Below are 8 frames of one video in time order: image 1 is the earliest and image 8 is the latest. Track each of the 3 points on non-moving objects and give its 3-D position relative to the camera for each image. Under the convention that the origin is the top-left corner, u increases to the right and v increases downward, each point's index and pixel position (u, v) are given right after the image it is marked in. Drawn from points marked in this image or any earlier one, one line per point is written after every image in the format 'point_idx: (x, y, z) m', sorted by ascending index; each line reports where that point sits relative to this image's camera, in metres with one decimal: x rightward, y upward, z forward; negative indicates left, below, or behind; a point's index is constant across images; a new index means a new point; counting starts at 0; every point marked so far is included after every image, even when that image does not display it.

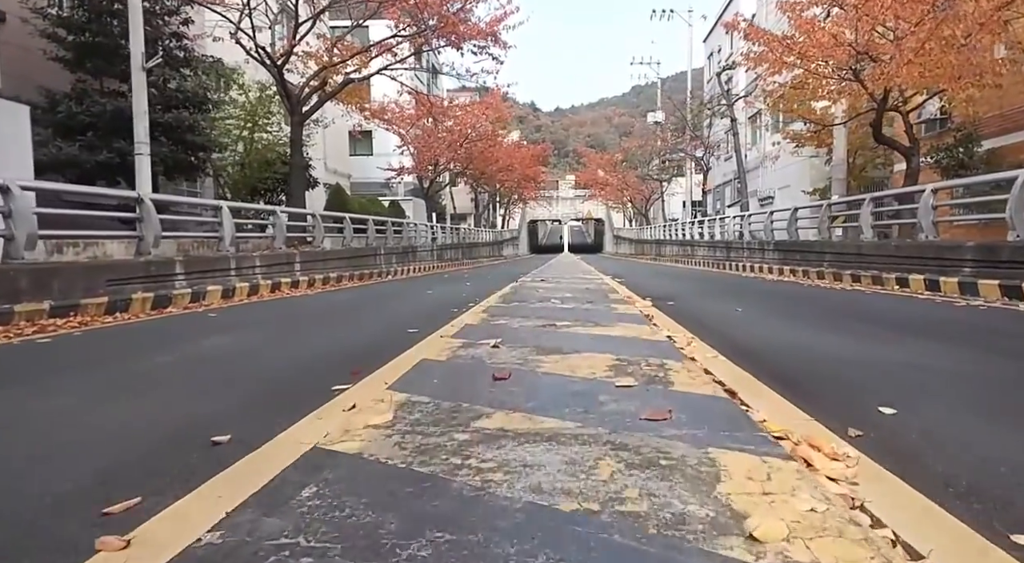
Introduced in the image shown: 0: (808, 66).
0: (+6.3, +4.6, +12.8) m
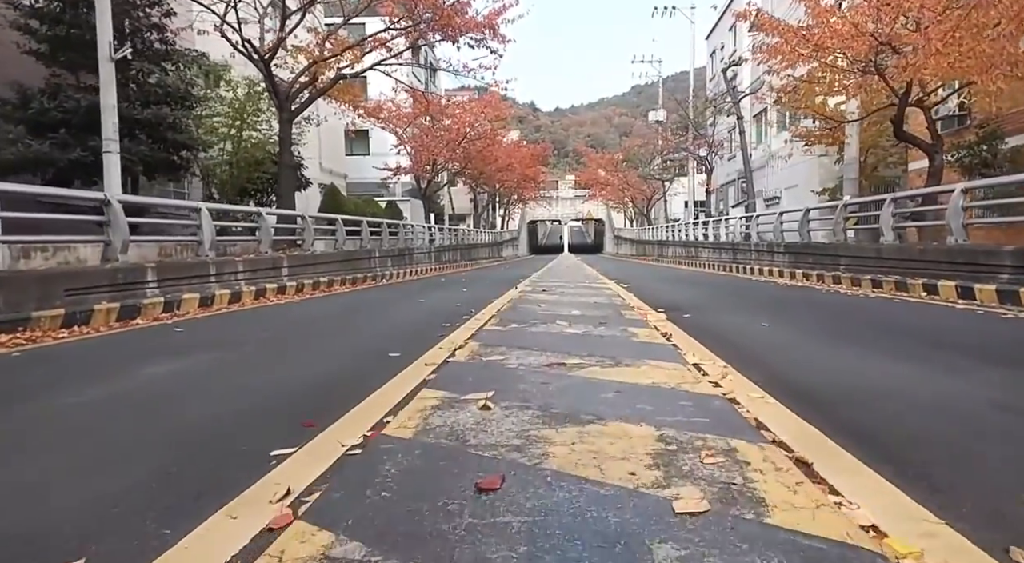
0: (+6.2, +4.5, +12.1) m
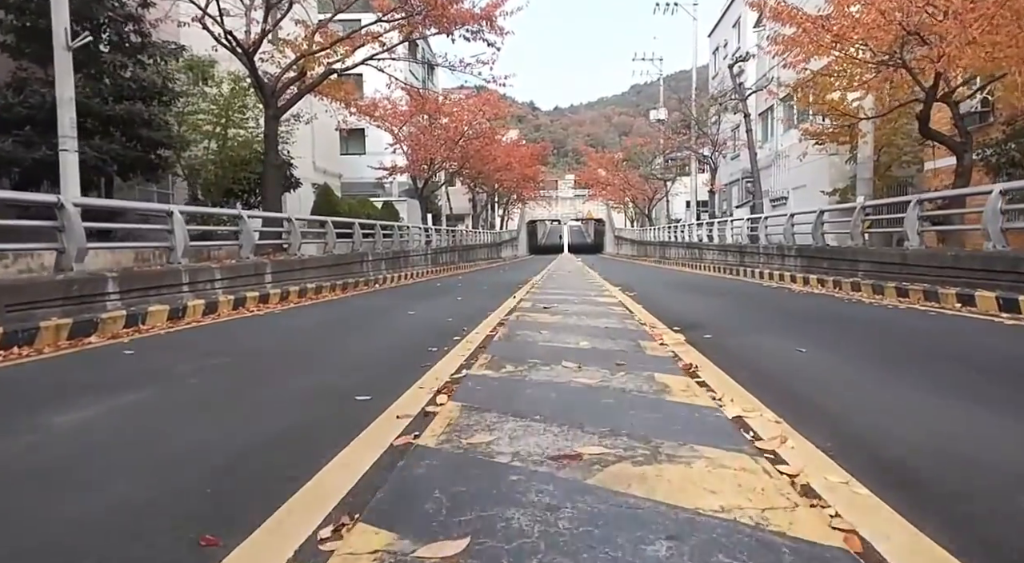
0: (+6.2, +4.4, +11.3) m
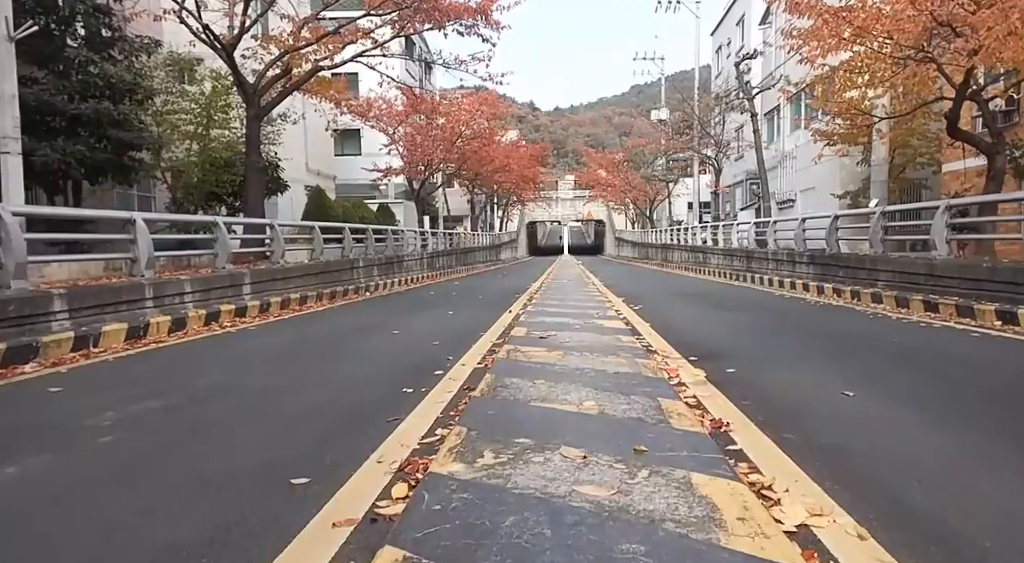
0: (+6.1, +4.2, +10.5) m
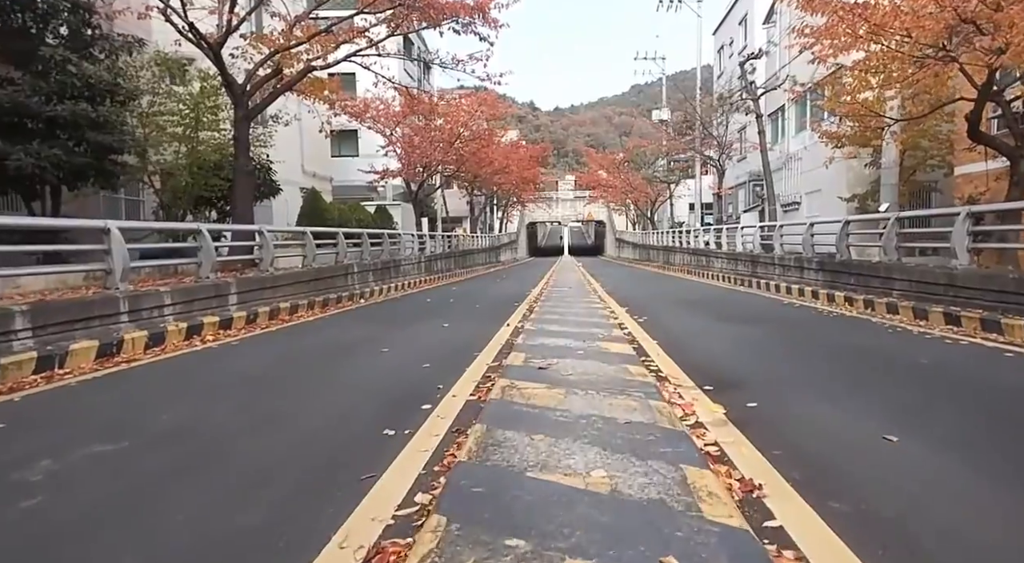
0: (+6.1, +4.0, +10.0) m
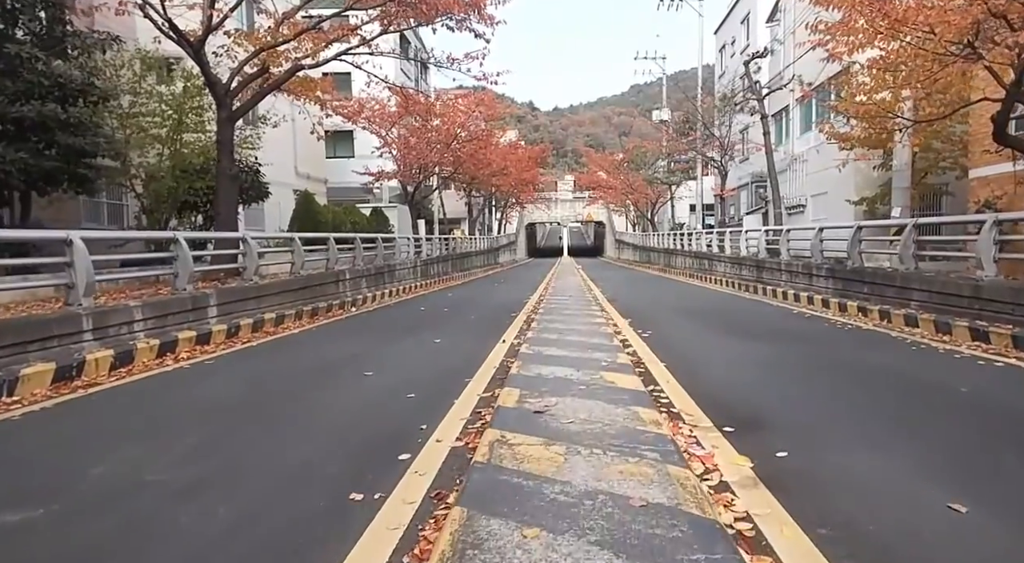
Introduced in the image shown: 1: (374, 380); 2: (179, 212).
0: (+6.0, +3.8, +9.4) m
1: (-1.6, -1.1, +6.8) m
2: (-8.3, +1.8, +15.0) m
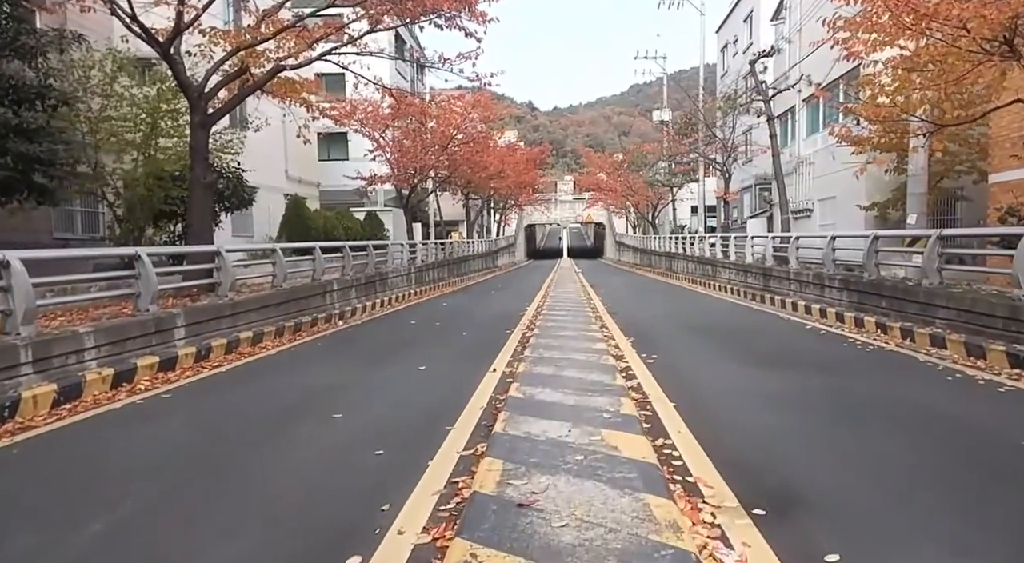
0: (+5.9, +3.5, +8.6) m
1: (-1.7, -1.4, +6.0) m
2: (-8.4, +1.5, +14.2) m
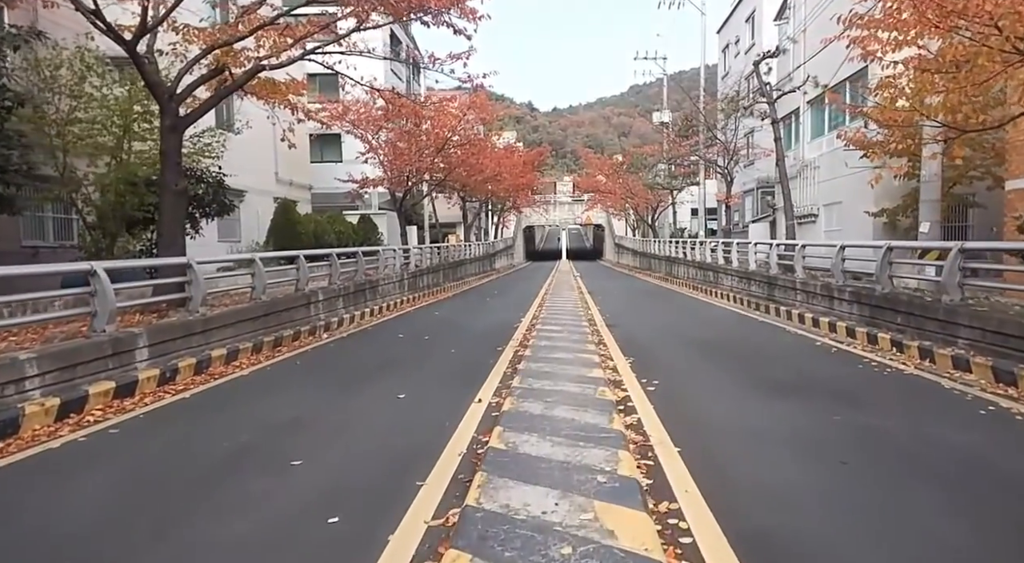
0: (+5.8, +3.3, +7.9) m
1: (-1.8, -1.7, +5.3) m
2: (-8.6, +1.2, +13.5) m
